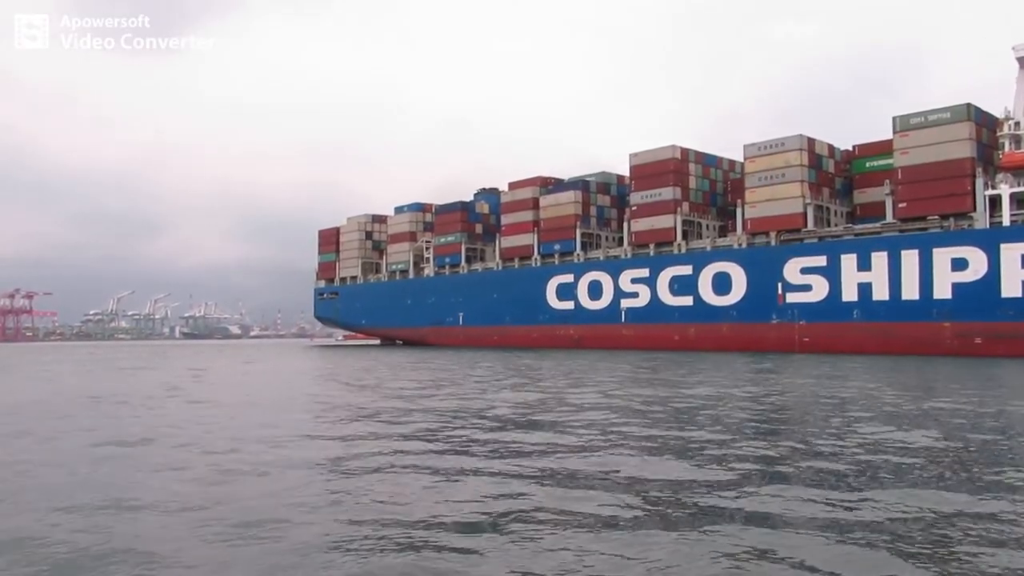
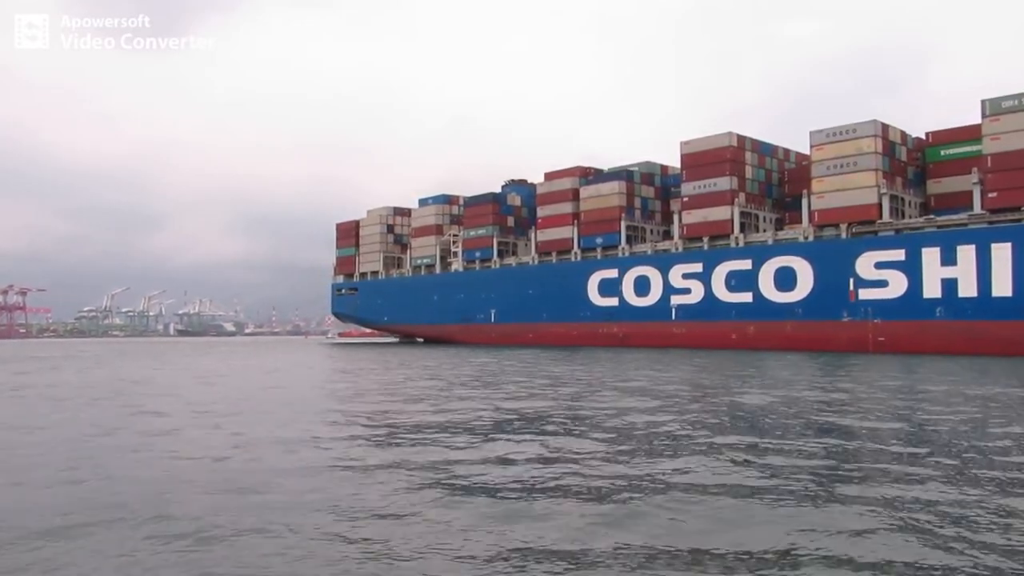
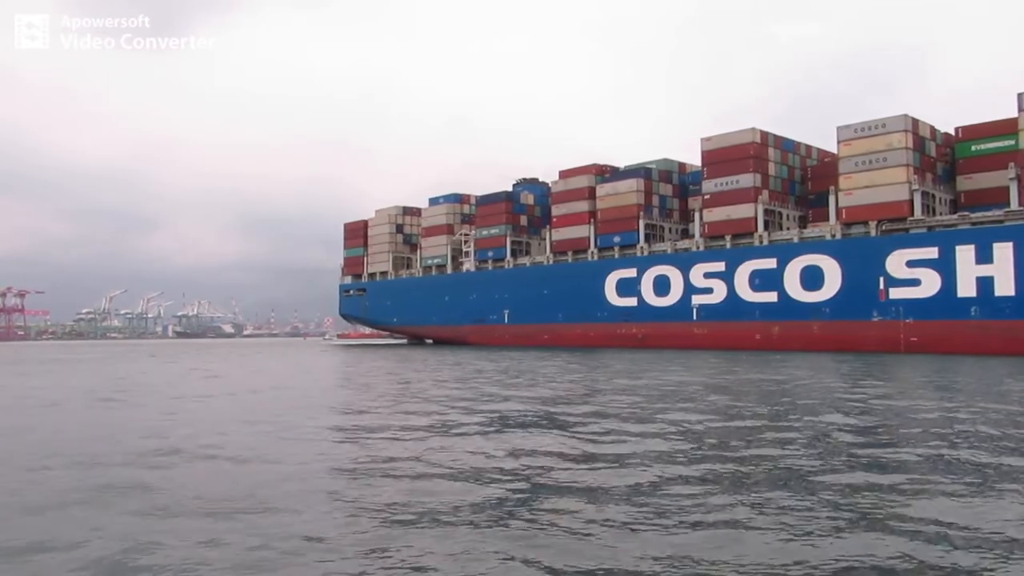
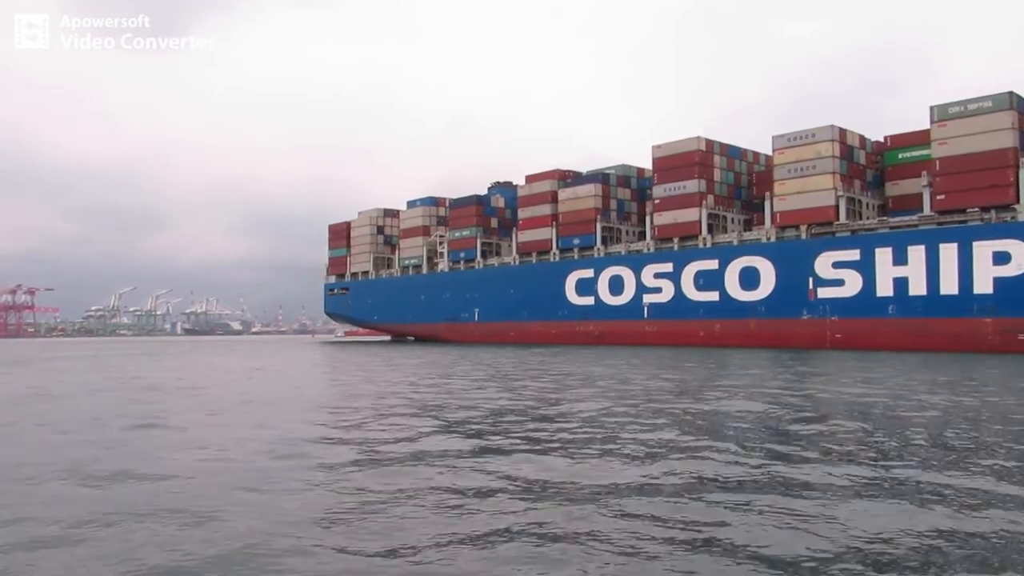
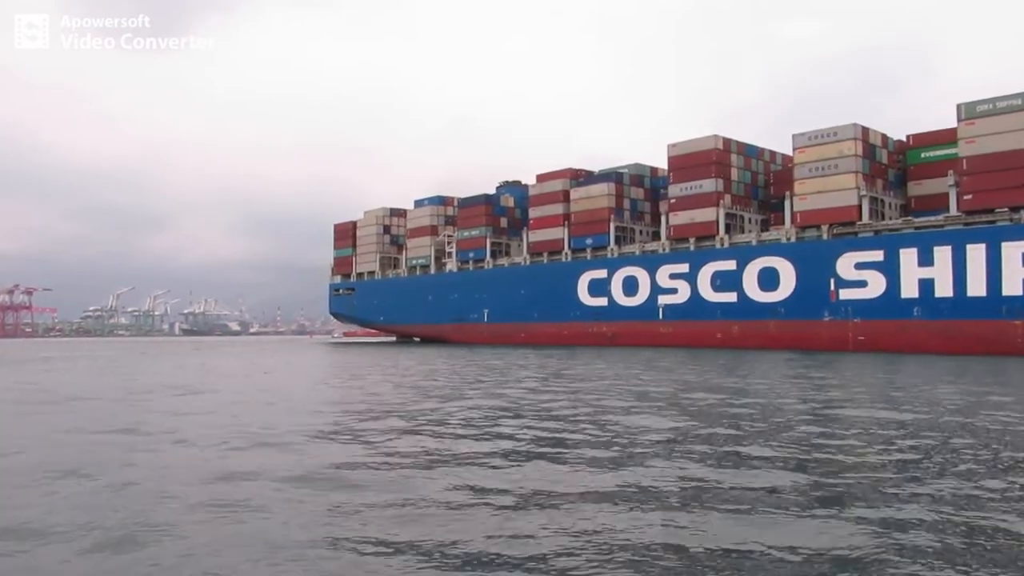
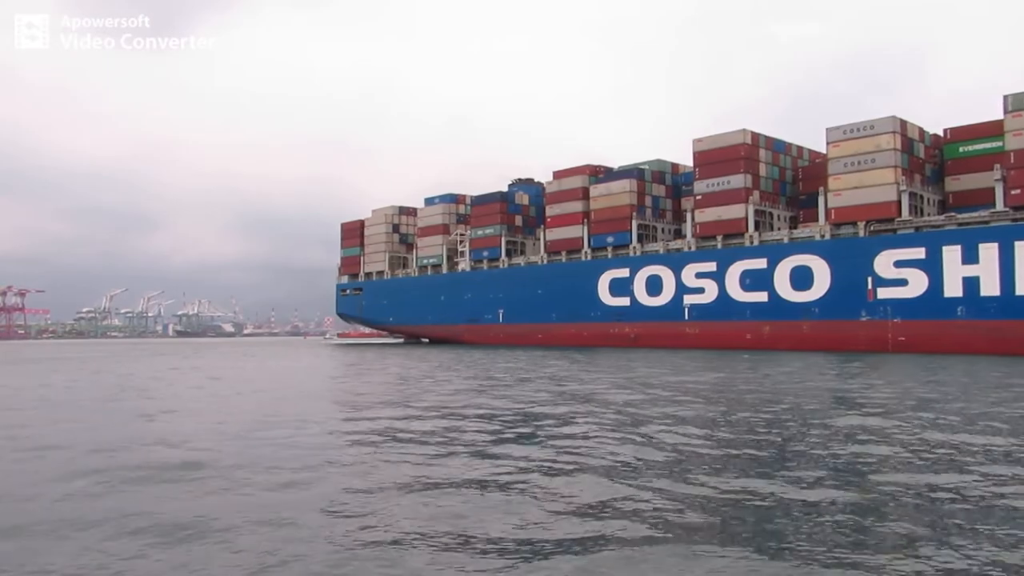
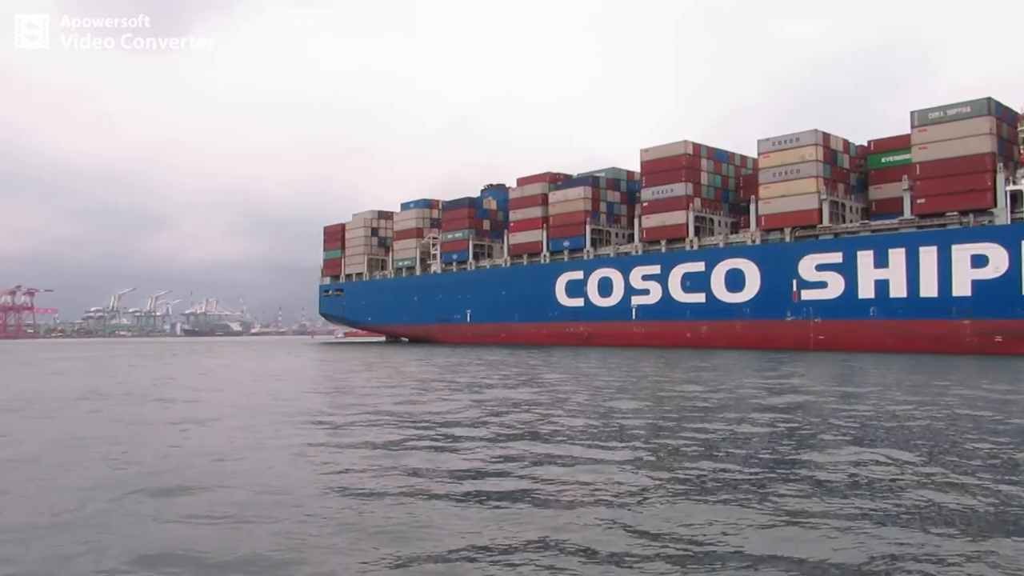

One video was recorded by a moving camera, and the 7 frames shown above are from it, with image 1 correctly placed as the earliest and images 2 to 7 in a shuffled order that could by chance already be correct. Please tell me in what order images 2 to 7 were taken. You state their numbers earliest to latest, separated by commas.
7, 4, 5, 2, 6, 3
